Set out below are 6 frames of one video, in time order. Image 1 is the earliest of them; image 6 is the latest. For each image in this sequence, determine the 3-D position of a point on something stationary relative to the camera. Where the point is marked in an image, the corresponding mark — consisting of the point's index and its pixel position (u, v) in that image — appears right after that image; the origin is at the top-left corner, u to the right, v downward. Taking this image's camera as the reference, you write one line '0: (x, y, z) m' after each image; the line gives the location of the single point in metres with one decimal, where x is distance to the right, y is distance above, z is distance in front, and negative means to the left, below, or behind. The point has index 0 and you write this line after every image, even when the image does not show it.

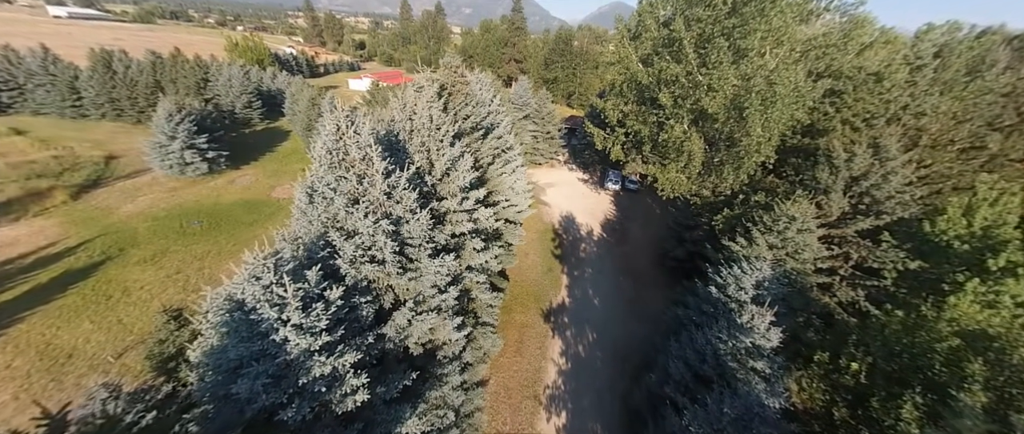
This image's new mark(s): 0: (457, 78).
0: (-2.1, +5.3, +13.4) m
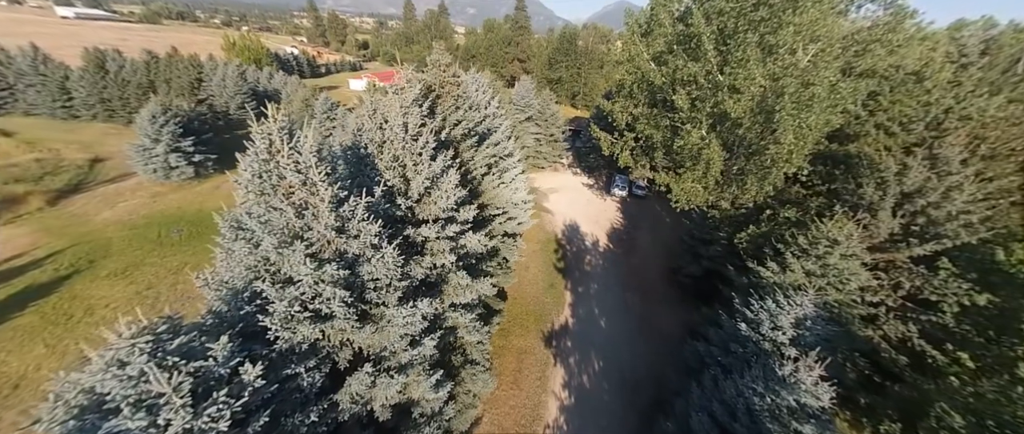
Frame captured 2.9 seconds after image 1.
0: (-2.2, +4.7, +11.8) m
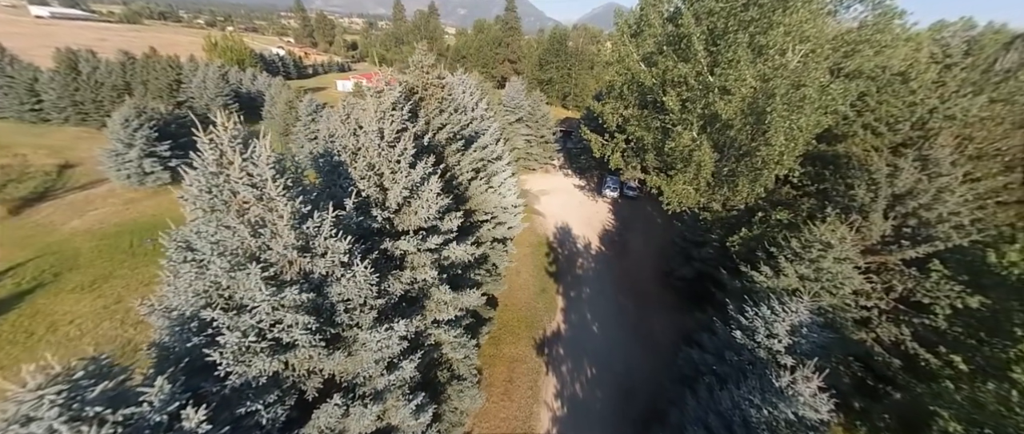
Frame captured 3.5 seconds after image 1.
0: (-2.6, +4.5, +11.4) m
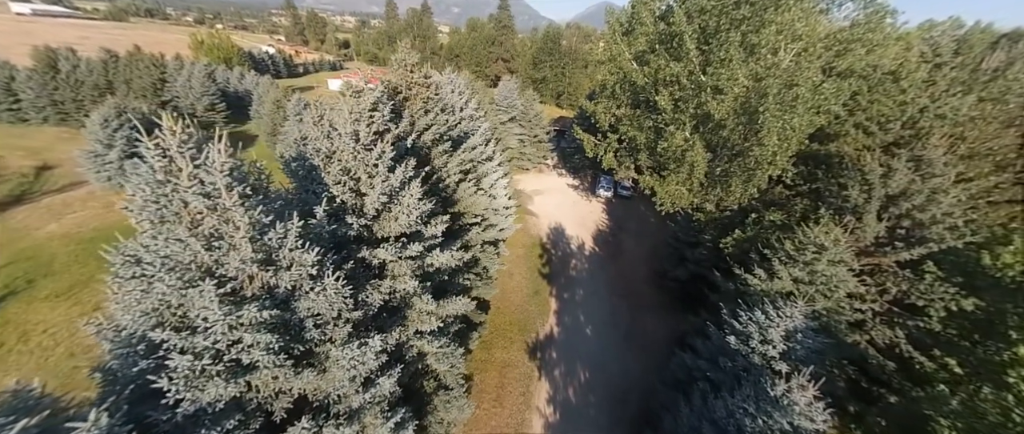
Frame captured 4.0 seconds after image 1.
0: (-3.0, +4.3, +11.0) m
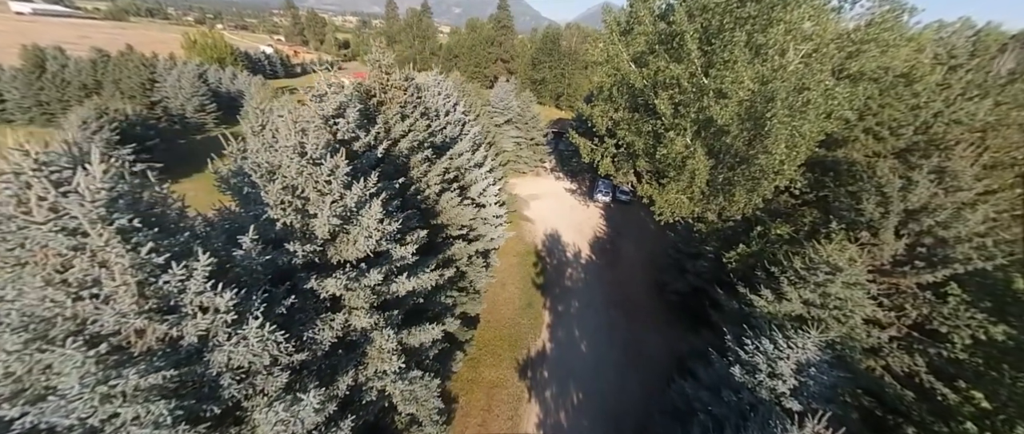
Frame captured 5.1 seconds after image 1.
0: (-3.4, +3.9, +10.2) m
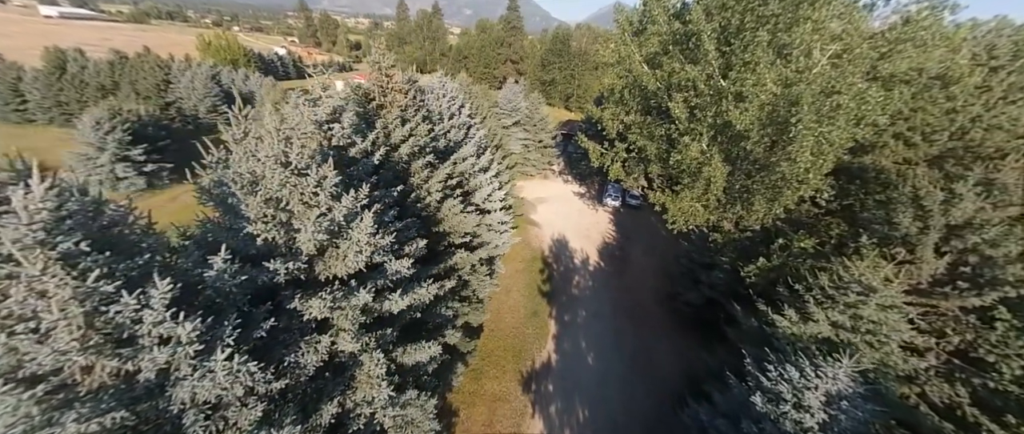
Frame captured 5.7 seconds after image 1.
0: (-3.2, +3.7, +9.7) m
